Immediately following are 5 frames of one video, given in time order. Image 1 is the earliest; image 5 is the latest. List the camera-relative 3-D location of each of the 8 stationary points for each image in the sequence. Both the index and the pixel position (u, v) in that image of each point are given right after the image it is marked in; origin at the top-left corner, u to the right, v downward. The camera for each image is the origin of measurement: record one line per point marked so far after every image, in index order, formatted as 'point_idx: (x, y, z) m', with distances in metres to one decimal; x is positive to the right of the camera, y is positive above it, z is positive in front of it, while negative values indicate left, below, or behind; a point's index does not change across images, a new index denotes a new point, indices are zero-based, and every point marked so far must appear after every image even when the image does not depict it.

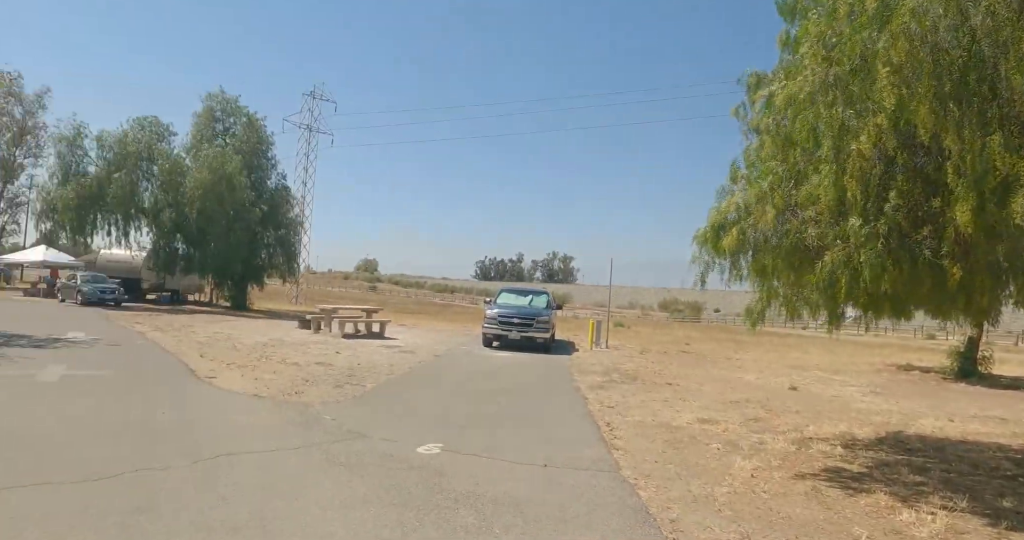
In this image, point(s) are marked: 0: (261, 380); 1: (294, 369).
0: (-4.7, -2.1, +11.6) m
1: (-4.6, -2.2, +13.4) m
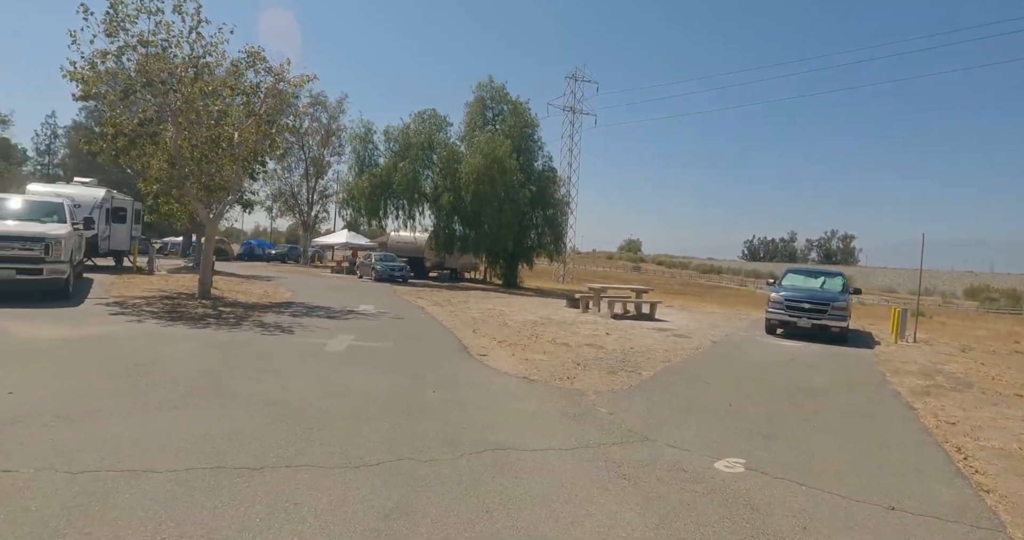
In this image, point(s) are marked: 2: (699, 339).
0: (+0.4, -1.6, +11.1) m
1: (+1.2, -1.7, +12.8) m
2: (+5.2, -1.9, +17.0) m
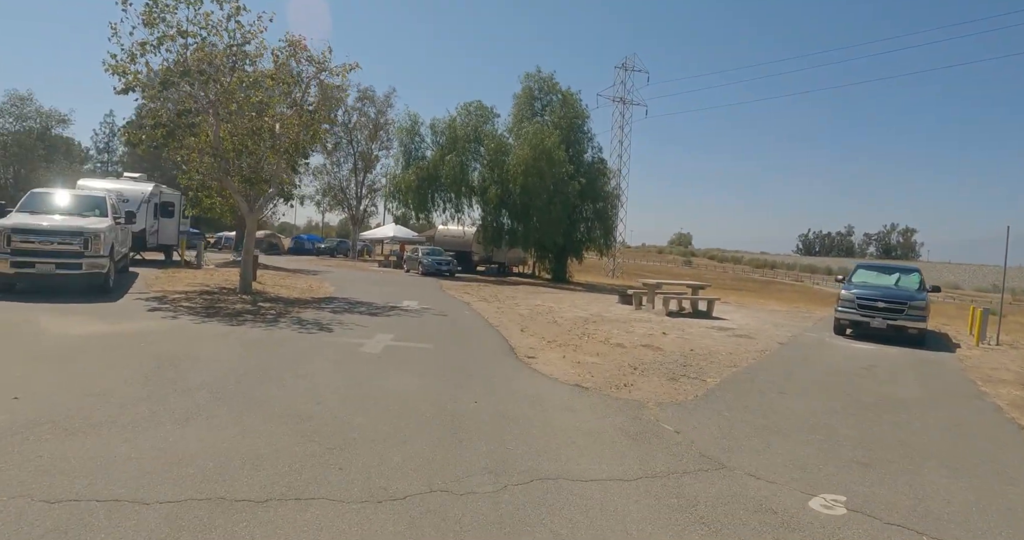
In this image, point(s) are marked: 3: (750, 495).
0: (+1.2, -1.6, +10.2) m
1: (+2.1, -1.6, +11.8) m
2: (+6.5, -1.8, +15.7) m
3: (+1.9, -1.8, +4.8) m
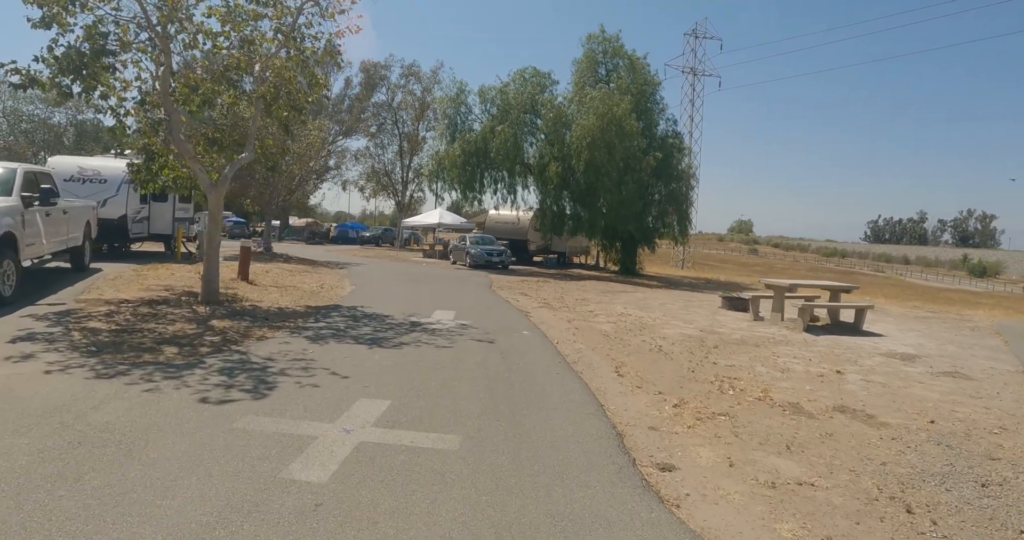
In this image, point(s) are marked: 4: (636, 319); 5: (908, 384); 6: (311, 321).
0: (+2.1, -1.7, +4.6) m
1: (+3.1, -1.7, +6.2) m
2: (+7.8, -1.8, +9.7) m
3: (+2.3, -2.0, -0.8) m
4: (+2.8, -1.1, +14.0) m
5: (+6.2, -1.7, +9.6) m
6: (-3.3, -0.9, +10.3) m
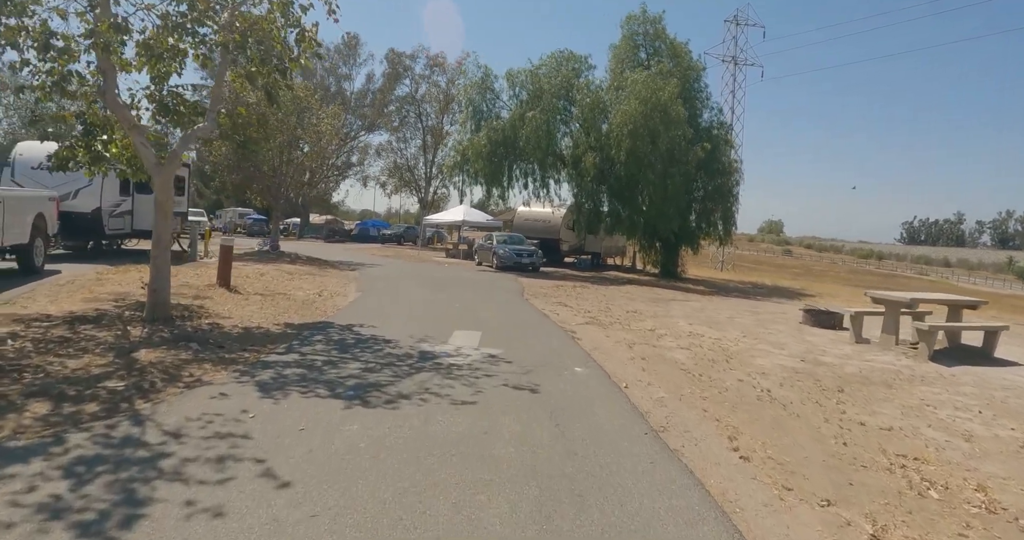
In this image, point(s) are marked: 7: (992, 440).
0: (+2.4, -1.9, +1.6) m
1: (+3.5, -1.9, +3.1) m
2: (+8.3, -2.0, +6.4) m
3: (+2.4, -2.2, -3.8) m
4: (+3.5, -1.3, +10.9) m
5: (+6.8, -1.9, +6.4) m
6: (-2.8, -1.0, +7.5) m
7: (+5.1, -1.8, +6.5) m
